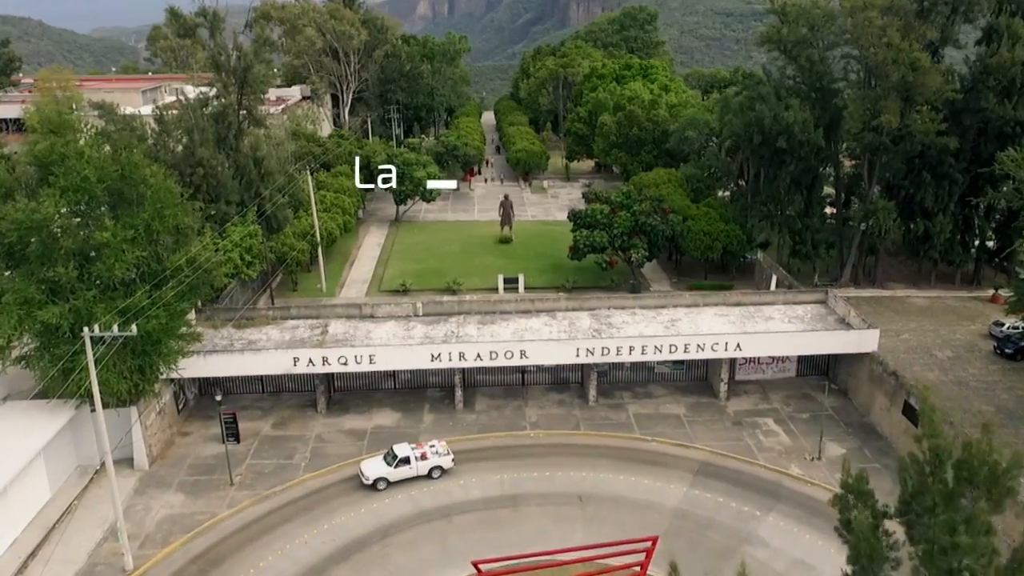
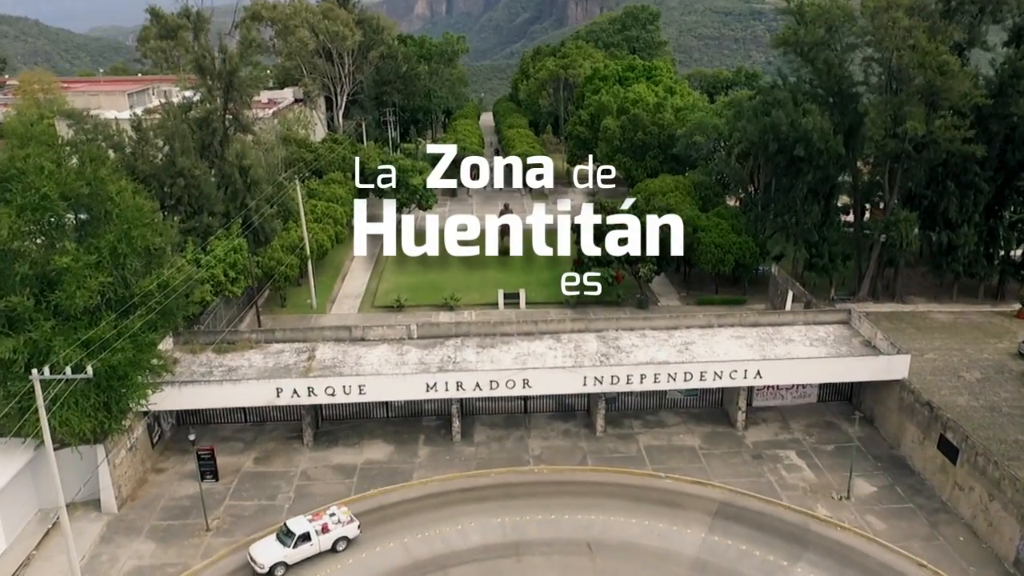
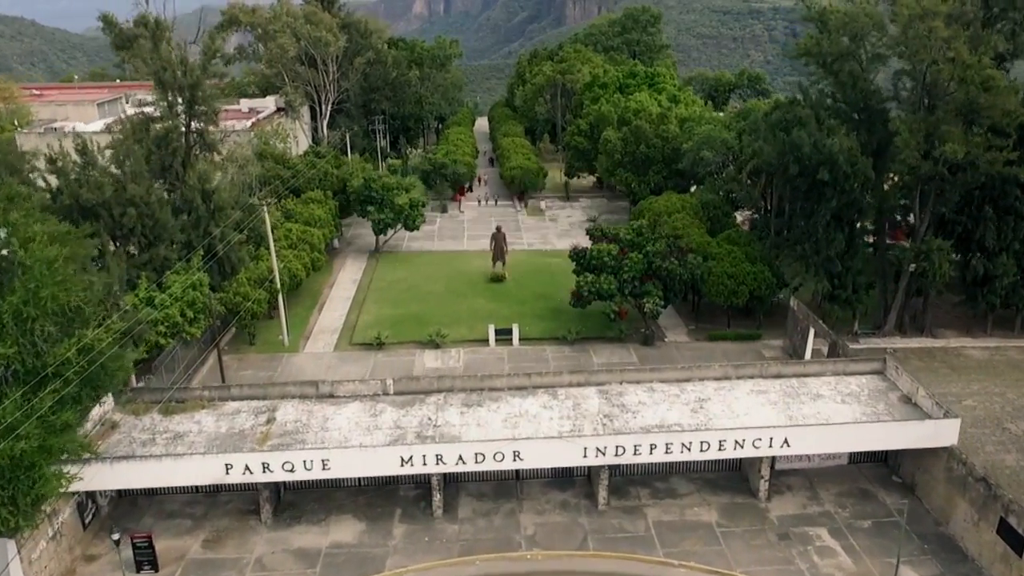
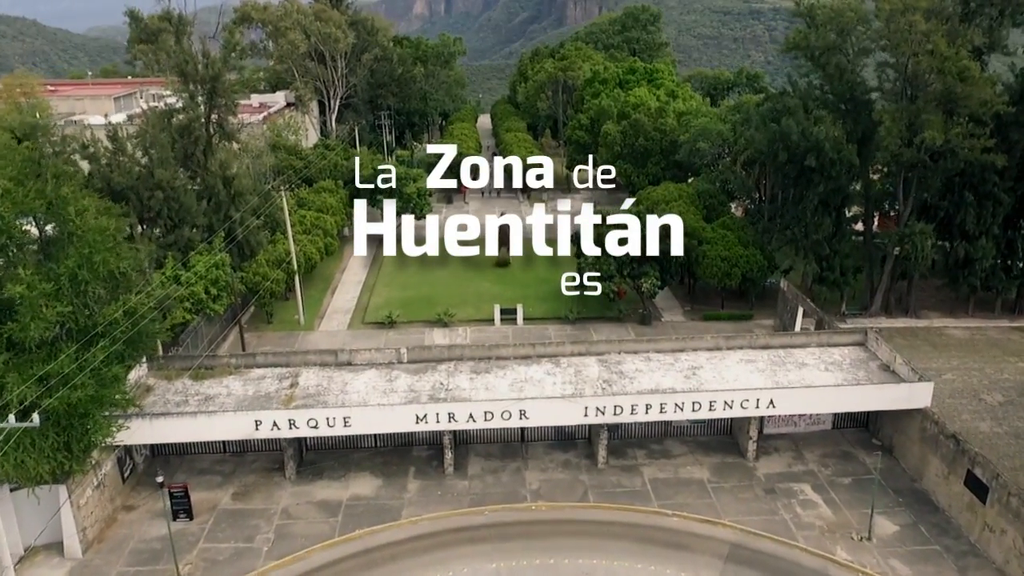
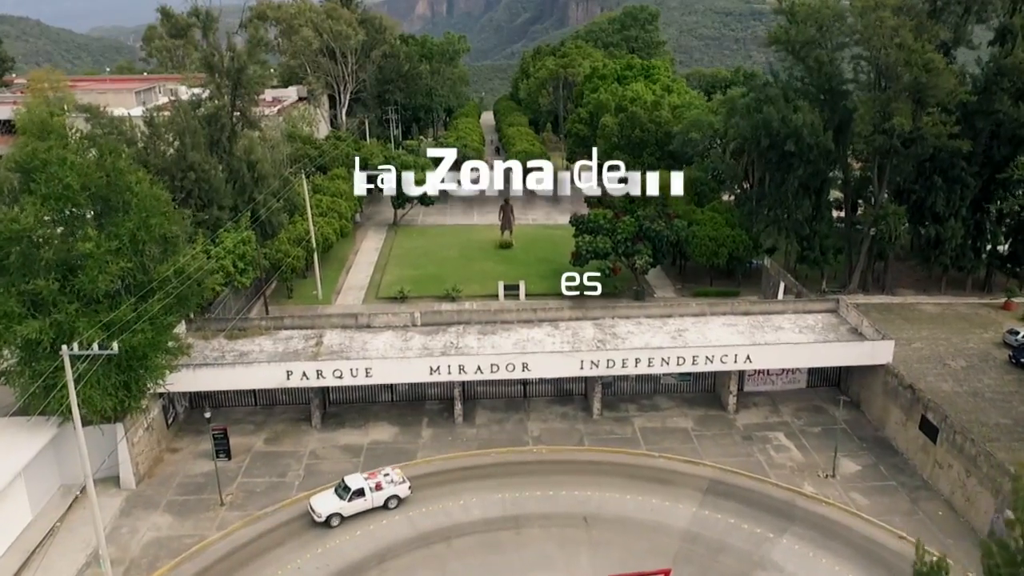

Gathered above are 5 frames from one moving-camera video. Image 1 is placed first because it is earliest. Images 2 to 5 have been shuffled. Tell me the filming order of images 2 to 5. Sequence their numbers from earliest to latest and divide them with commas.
5, 2, 4, 3
